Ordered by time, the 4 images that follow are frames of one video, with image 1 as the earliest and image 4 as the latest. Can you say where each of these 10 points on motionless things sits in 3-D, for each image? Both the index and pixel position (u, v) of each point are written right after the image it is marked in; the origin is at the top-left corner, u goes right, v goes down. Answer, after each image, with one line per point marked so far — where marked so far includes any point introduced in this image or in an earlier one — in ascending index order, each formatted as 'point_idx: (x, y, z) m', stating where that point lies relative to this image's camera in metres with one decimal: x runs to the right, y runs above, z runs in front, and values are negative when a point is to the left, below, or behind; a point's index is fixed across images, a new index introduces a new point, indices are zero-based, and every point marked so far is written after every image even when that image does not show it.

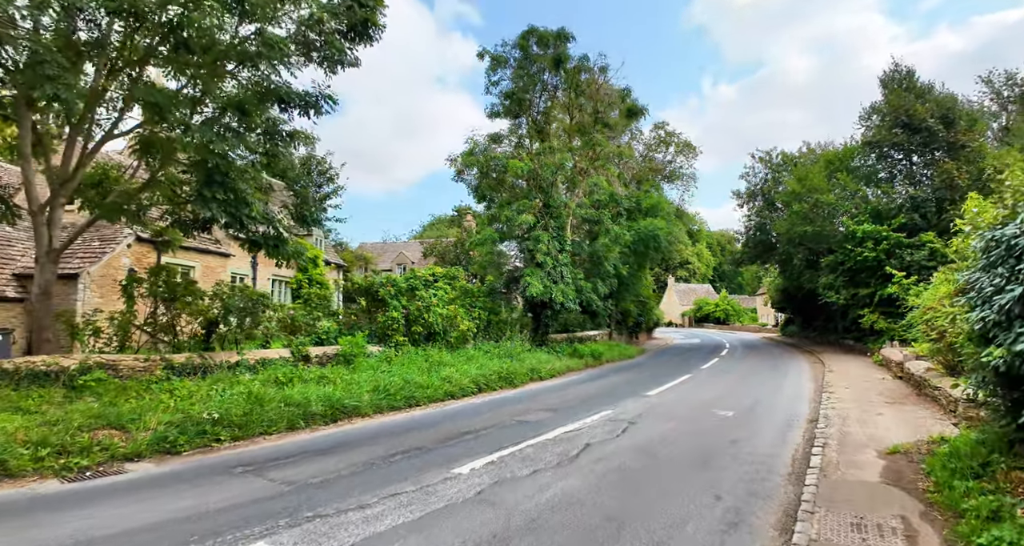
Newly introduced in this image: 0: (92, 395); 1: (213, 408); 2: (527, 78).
0: (-6.6, -1.9, +8.8) m
1: (-4.8, -2.2, +9.1) m
2: (+0.5, +6.7, +19.4) m
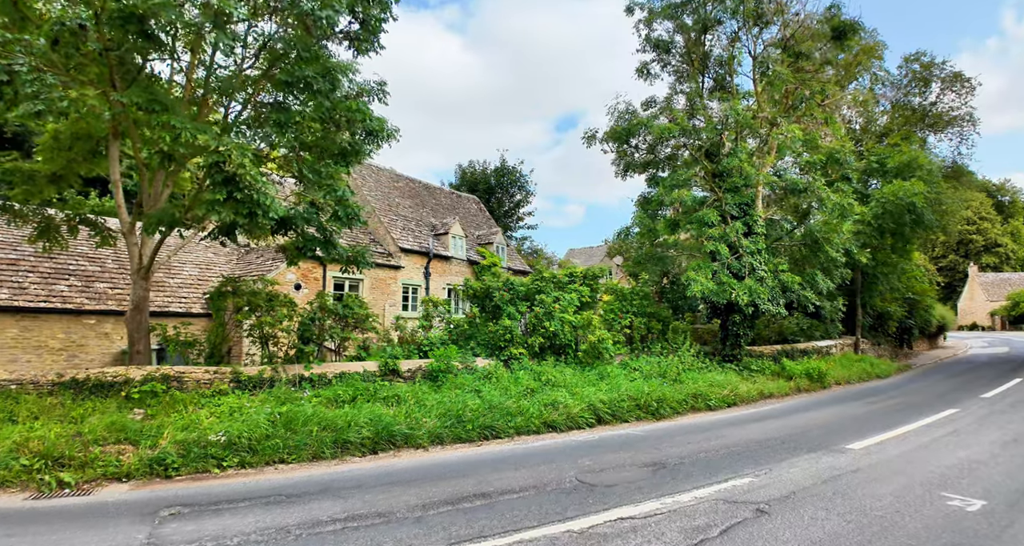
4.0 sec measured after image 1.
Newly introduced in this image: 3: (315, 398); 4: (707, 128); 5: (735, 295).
0: (-5.7, -2.1, +8.6) m
1: (-4.0, -2.3, +8.1) m
2: (+4.9, +6.8, +15.4) m
3: (-3.3, -2.1, +9.6) m
4: (+5.1, +3.7, +14.6) m
5: (+5.5, -0.5, +13.9) m
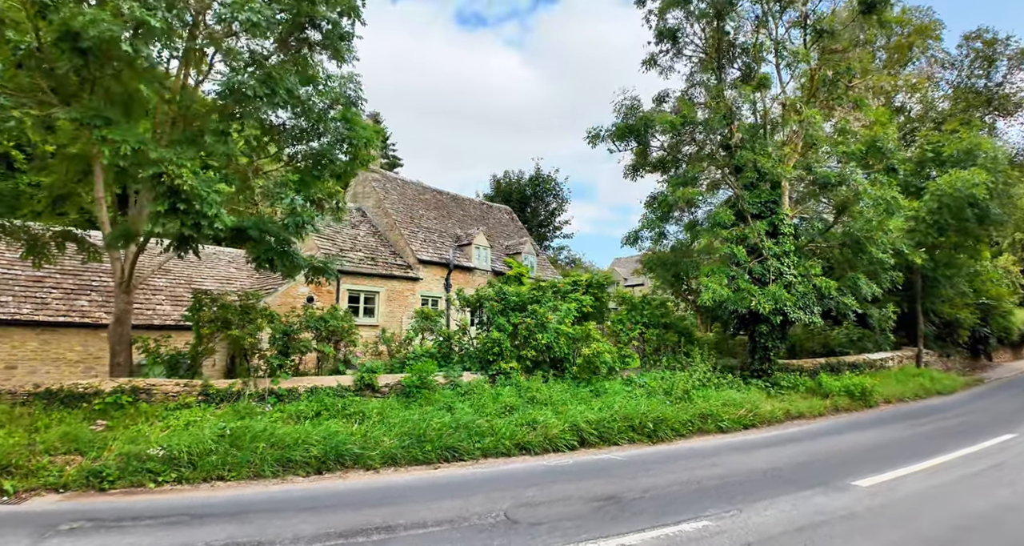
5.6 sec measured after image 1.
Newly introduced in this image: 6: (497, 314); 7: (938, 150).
0: (-6.3, -2.3, +8.5) m
1: (-4.6, -2.4, +7.9) m
2: (+4.9, +6.7, +14.3) m
3: (-3.8, -2.3, +9.2) m
4: (+5.1, +3.6, +13.4) m
5: (+5.4, -0.6, +12.5) m
6: (-0.3, -0.9, +12.2) m
7: (+11.7, +3.3, +15.4) m
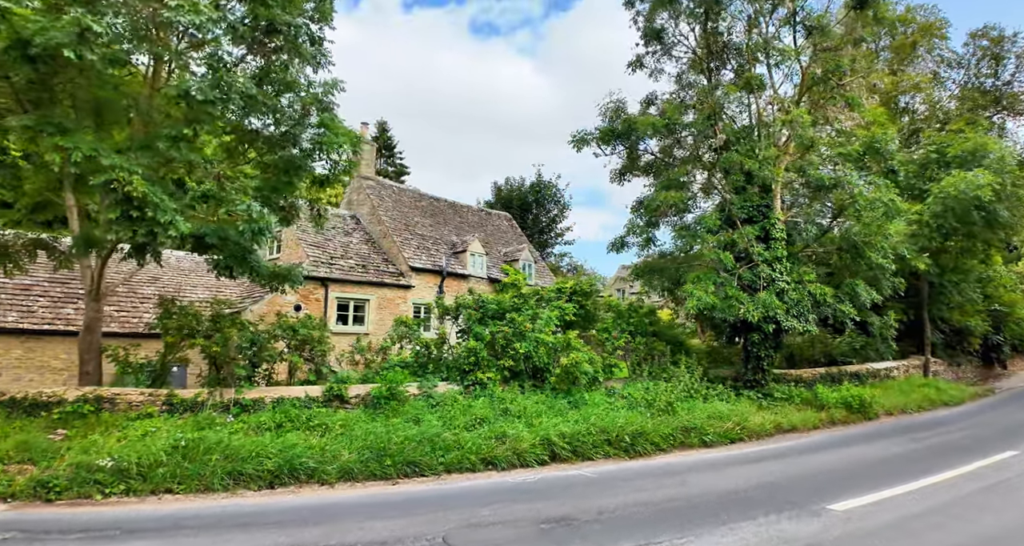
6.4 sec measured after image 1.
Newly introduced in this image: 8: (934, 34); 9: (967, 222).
0: (-6.8, -2.4, +8.4) m
1: (-5.2, -2.5, +7.6) m
2: (+4.5, +6.5, +13.9) m
3: (-4.3, -2.4, +9.0) m
4: (+4.7, +3.4, +13.0) m
5: (+5.0, -0.8, +12.0) m
6: (-0.7, -1.0, +11.9) m
7: (+11.4, +3.2, +14.8) m
8: (+11.7, +6.6, +15.6) m
9: (+11.3, +1.3, +14.0) m
